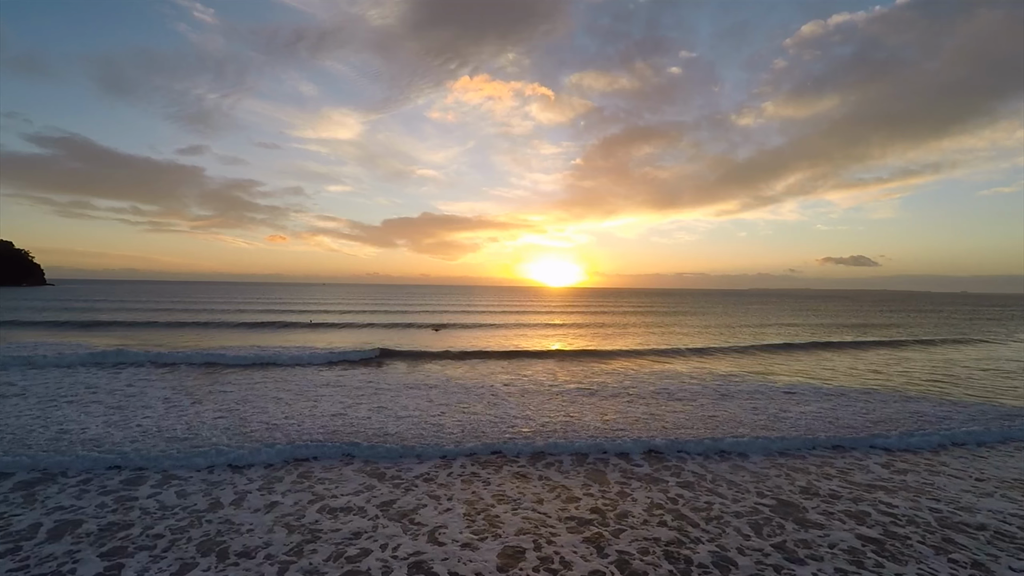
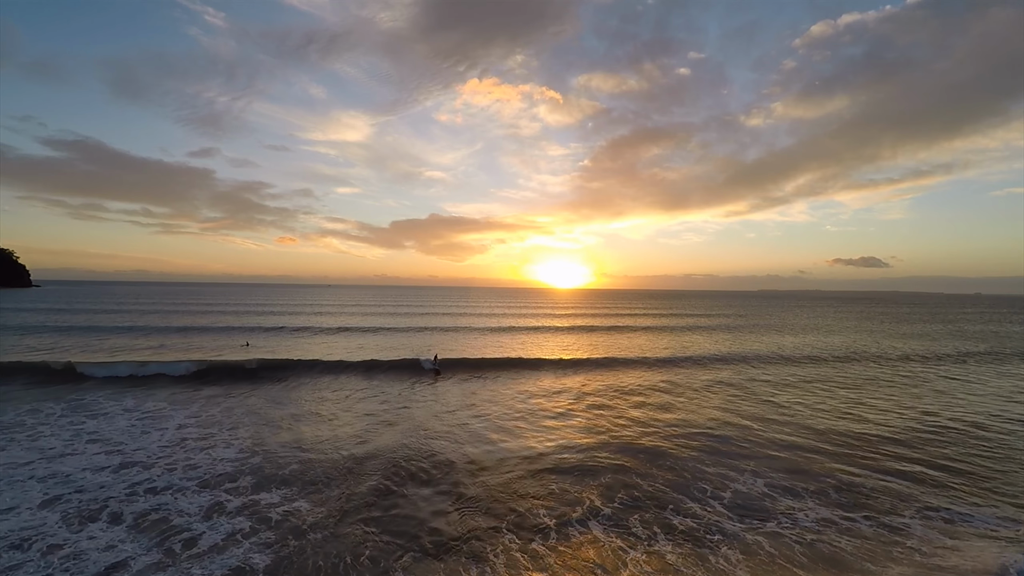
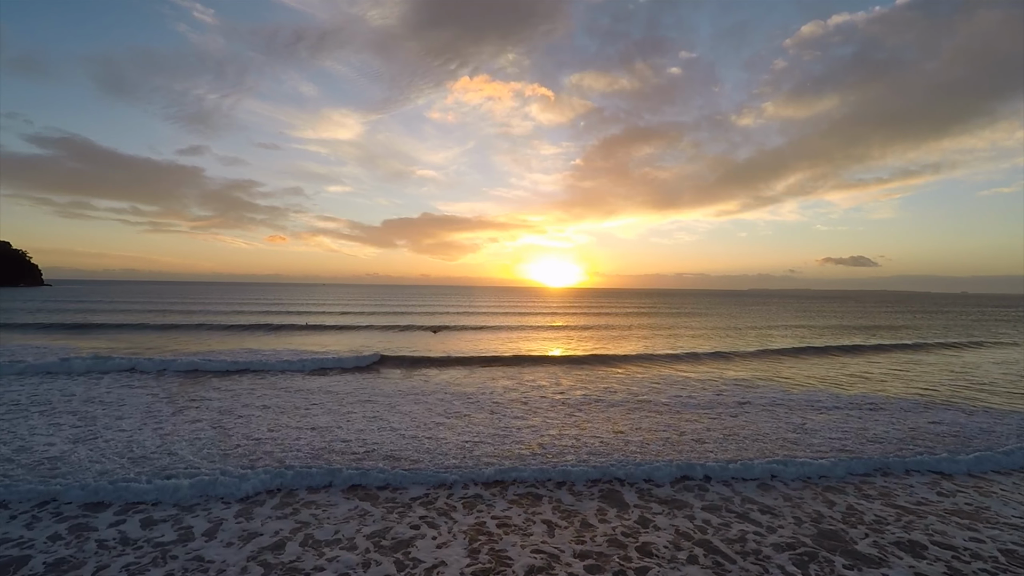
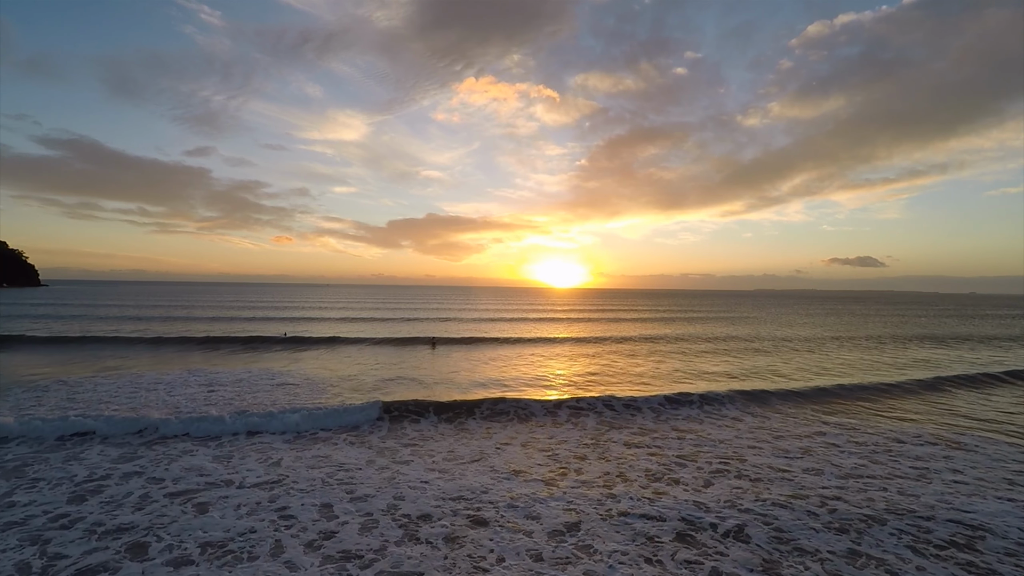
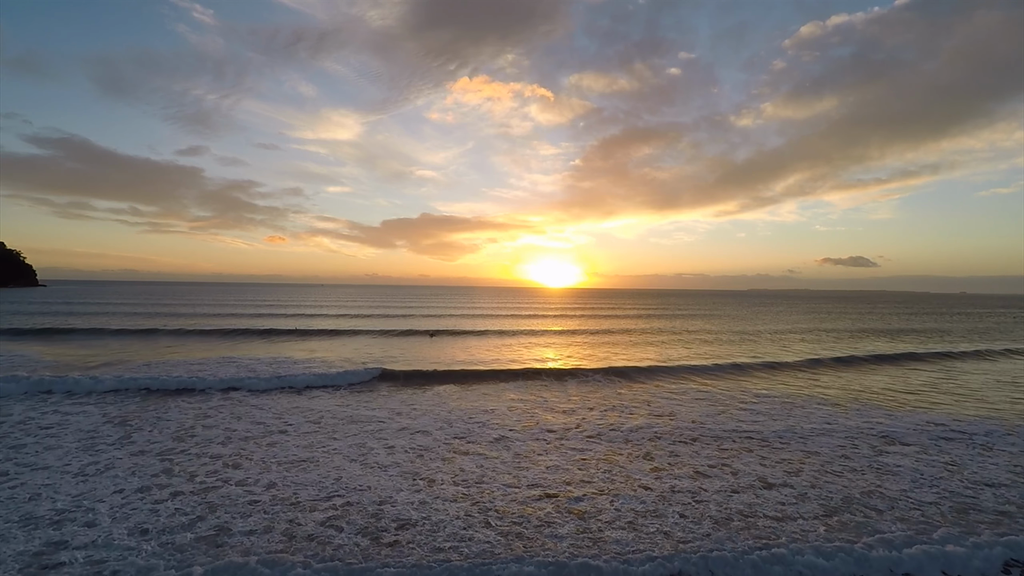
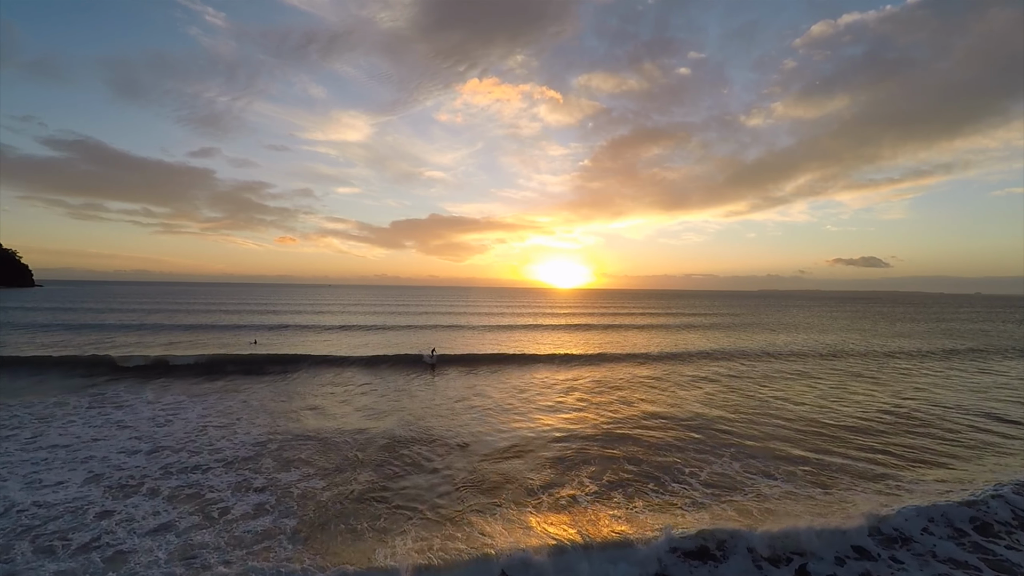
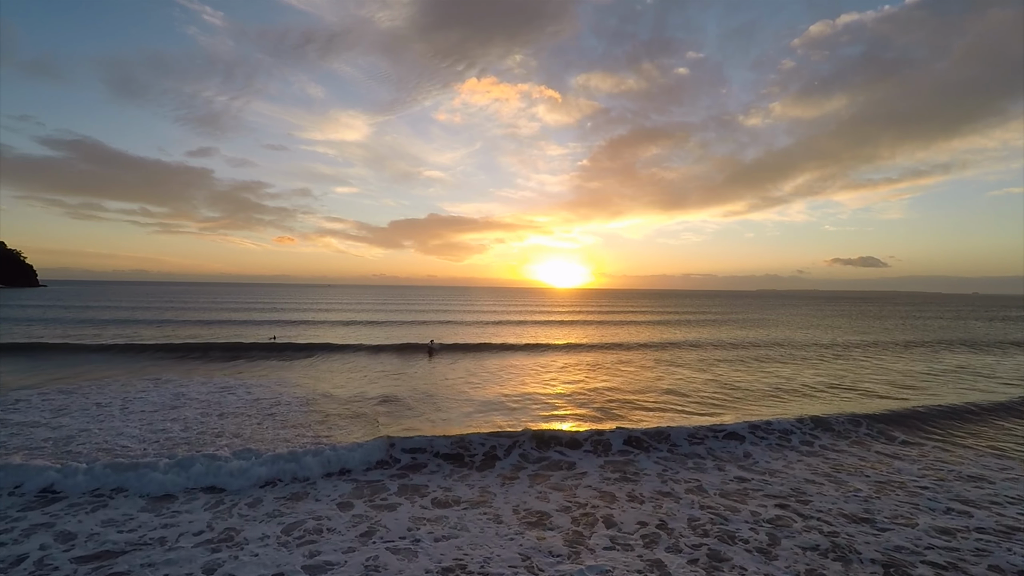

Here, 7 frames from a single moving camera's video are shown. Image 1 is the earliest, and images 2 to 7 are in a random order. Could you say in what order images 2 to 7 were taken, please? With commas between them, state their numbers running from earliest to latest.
3, 5, 4, 7, 6, 2
